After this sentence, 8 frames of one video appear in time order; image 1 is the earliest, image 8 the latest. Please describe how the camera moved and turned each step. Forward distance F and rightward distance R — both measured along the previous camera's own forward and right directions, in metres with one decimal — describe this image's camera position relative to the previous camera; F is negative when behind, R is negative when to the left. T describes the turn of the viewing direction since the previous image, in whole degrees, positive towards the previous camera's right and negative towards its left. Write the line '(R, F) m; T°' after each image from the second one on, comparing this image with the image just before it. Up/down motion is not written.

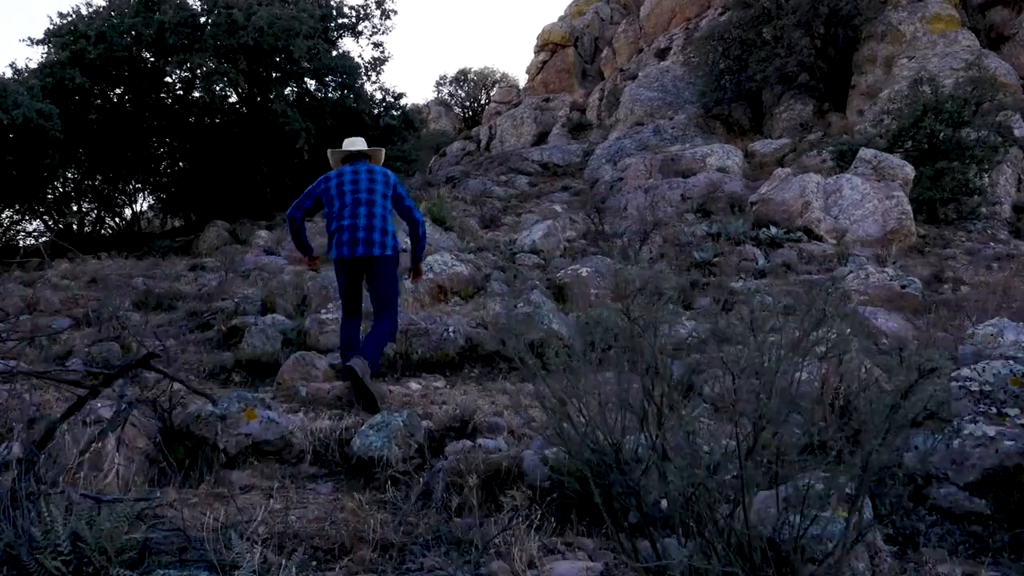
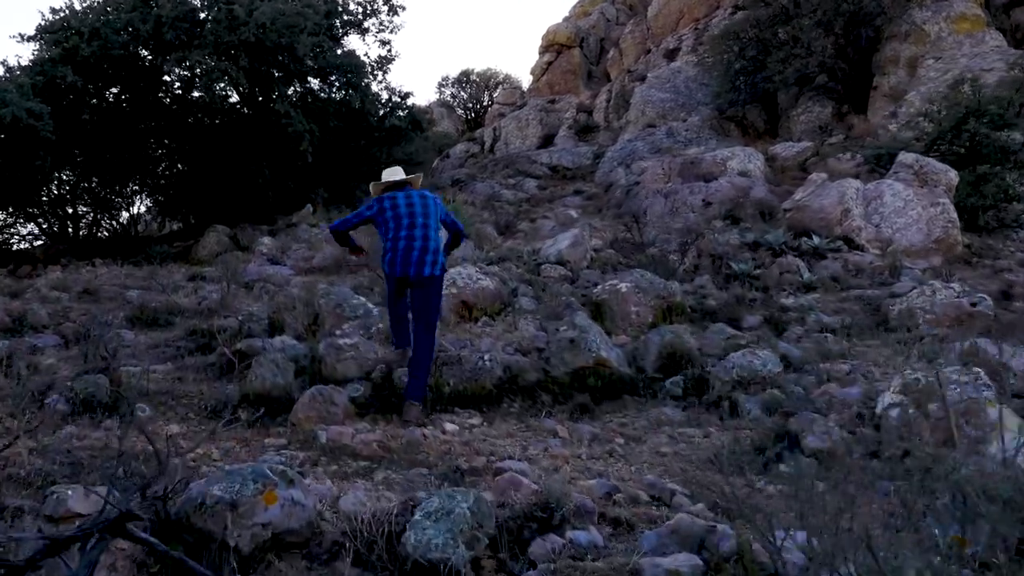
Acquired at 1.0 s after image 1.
(-0.3, +0.7) m; 0°
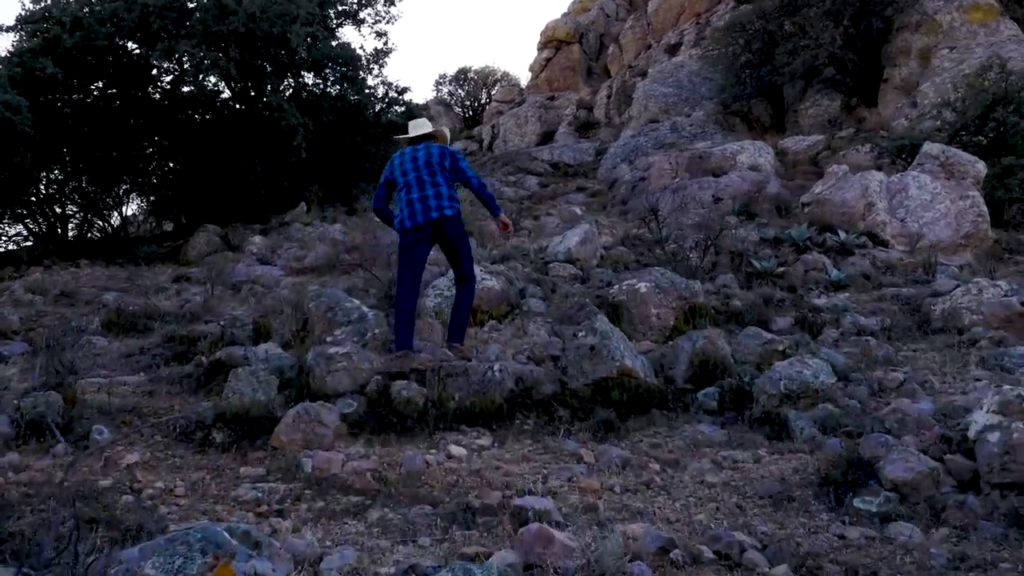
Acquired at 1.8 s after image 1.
(-0.1, +0.6) m; 0°
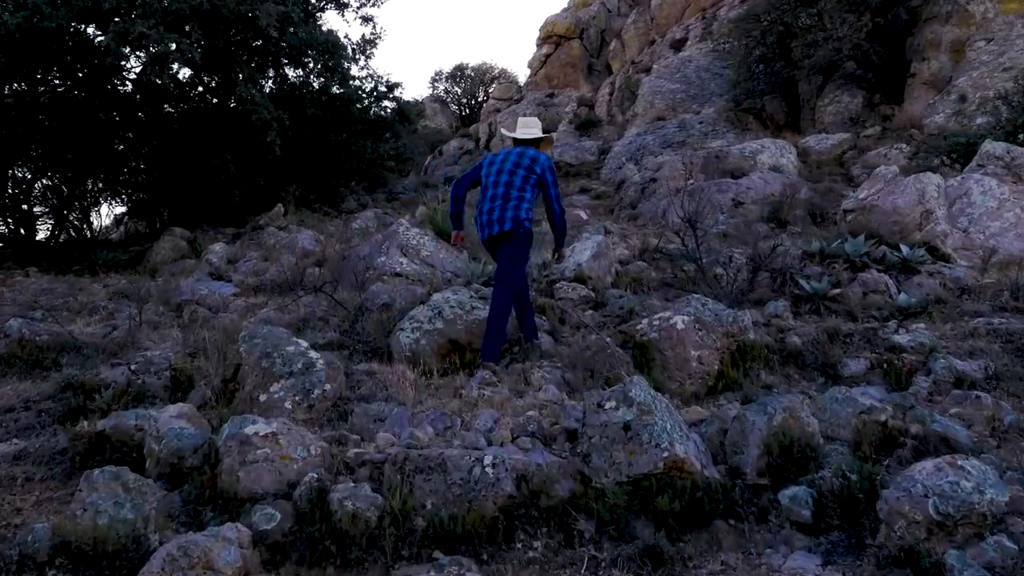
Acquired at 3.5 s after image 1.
(0.0, +1.3) m; 0°
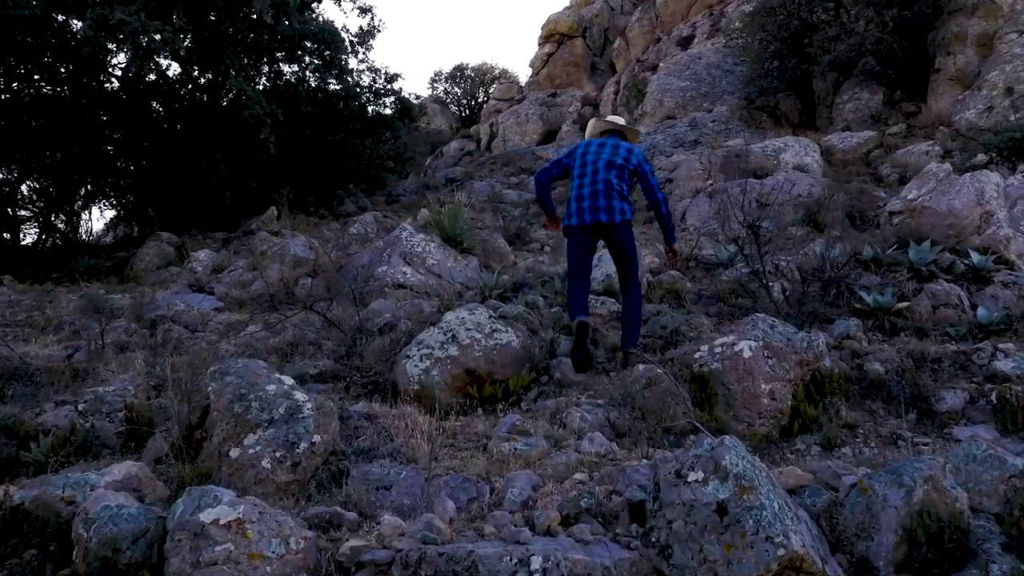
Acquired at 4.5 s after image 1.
(-0.1, +0.8) m; 0°
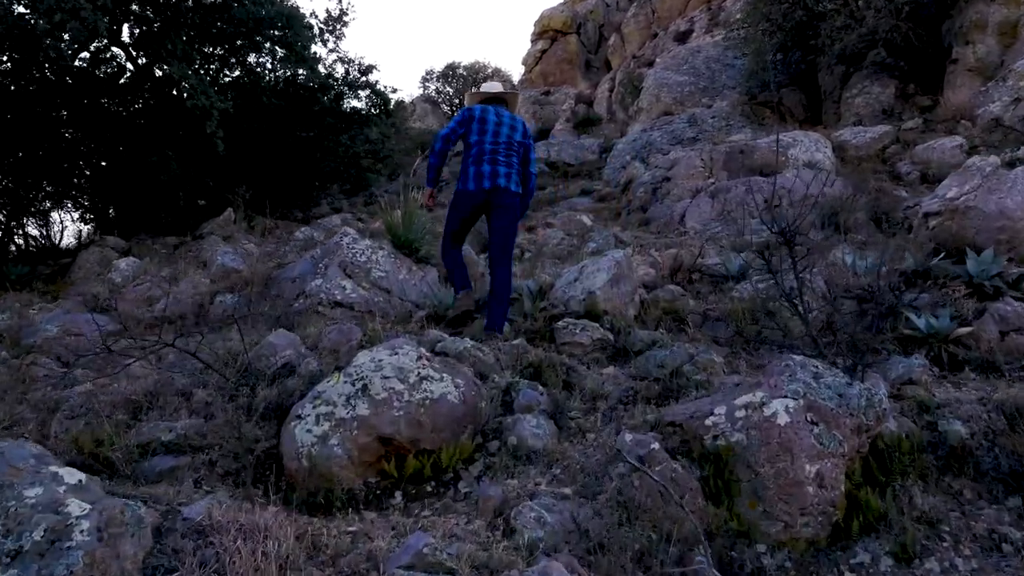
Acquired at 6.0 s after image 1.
(+0.2, +1.2) m; 0°
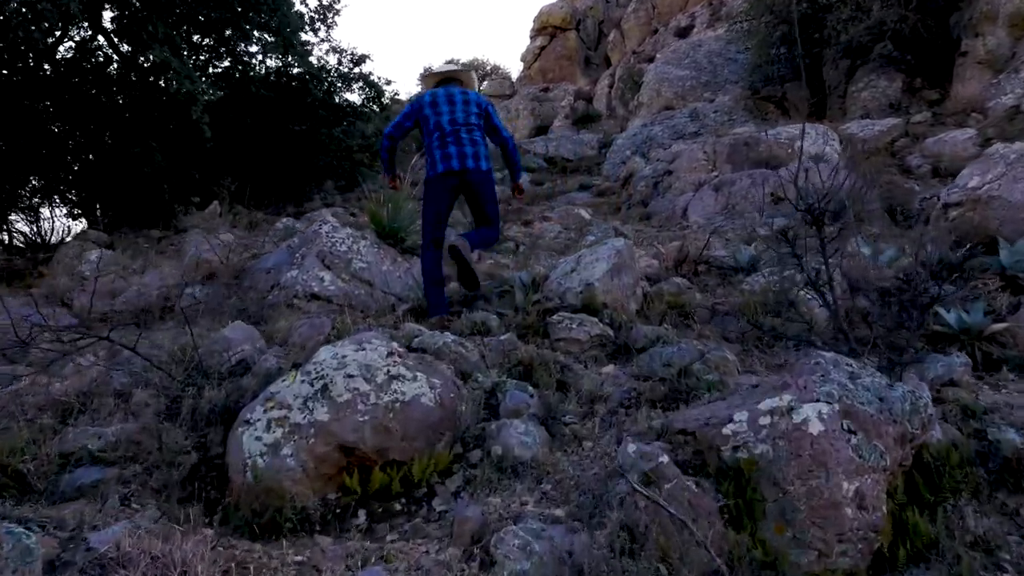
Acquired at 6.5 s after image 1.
(0.0, +0.4) m; 0°
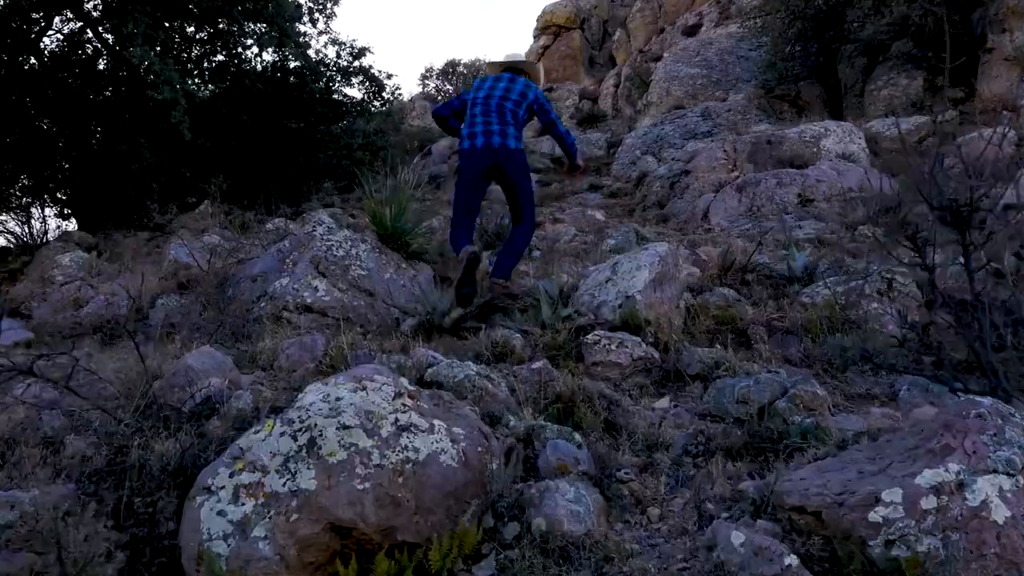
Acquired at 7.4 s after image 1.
(-0.1, +0.6) m; 0°
